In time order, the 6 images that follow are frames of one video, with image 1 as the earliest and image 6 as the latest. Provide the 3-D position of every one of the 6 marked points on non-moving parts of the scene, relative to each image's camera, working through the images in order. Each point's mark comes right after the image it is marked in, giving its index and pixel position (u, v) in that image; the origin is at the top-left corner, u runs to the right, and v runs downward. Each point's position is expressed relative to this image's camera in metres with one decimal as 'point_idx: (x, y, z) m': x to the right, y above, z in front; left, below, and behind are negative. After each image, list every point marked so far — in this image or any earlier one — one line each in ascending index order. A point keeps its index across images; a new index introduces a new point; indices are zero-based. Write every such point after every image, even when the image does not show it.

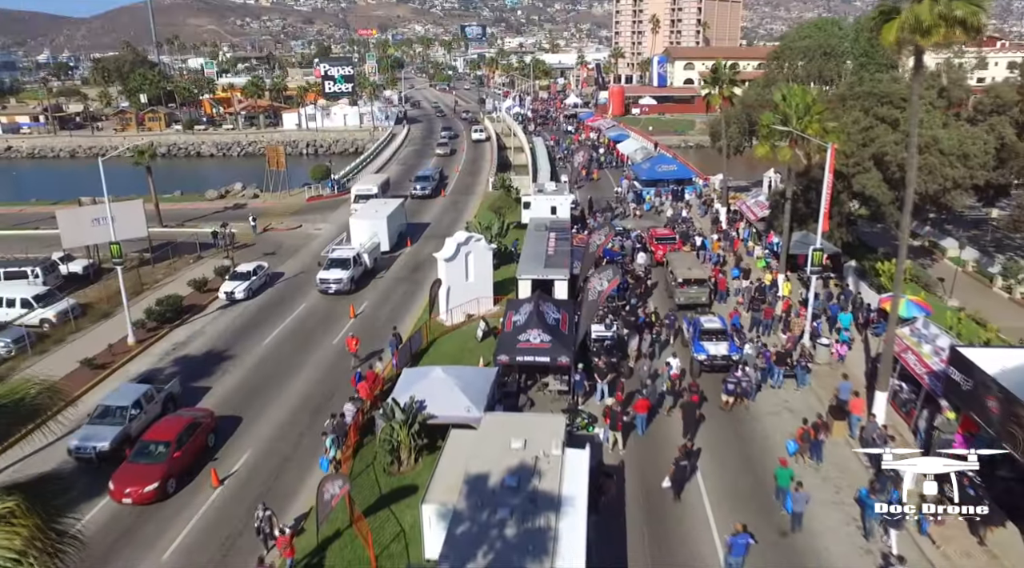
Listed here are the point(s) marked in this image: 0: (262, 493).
0: (-5.9, -5.0, +18.7) m
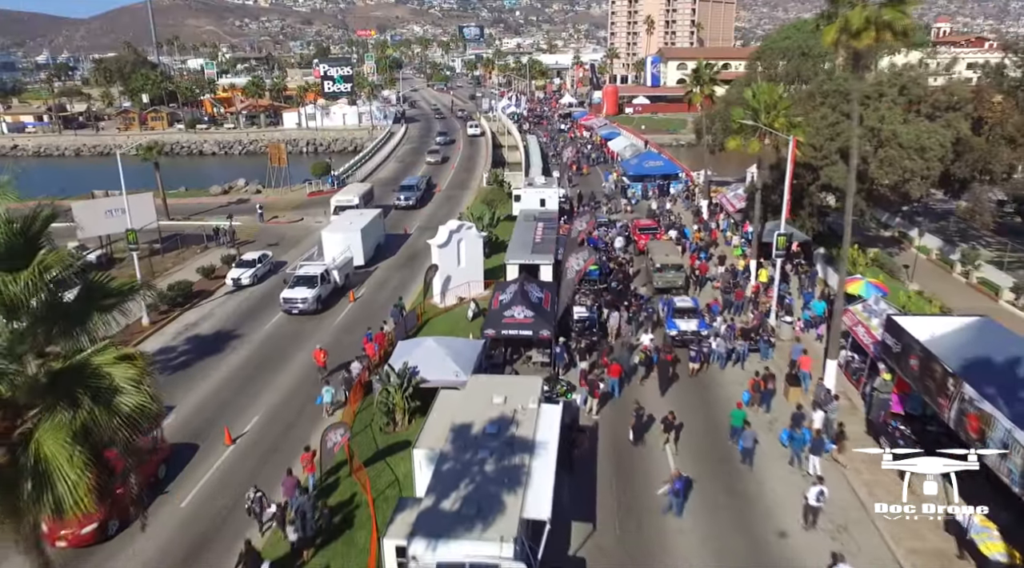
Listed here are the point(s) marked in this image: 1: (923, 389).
0: (-6.4, -4.4, +20.8) m
1: (+9.5, -2.4, +18.1) m
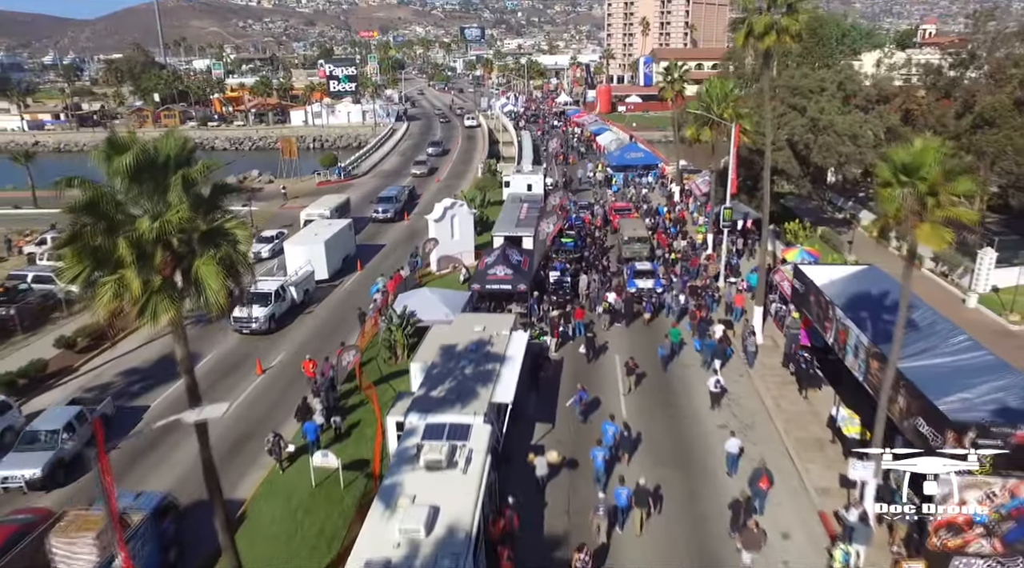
0: (-7.0, -3.0, +25.4) m
1: (+8.8, -1.0, +22.7) m
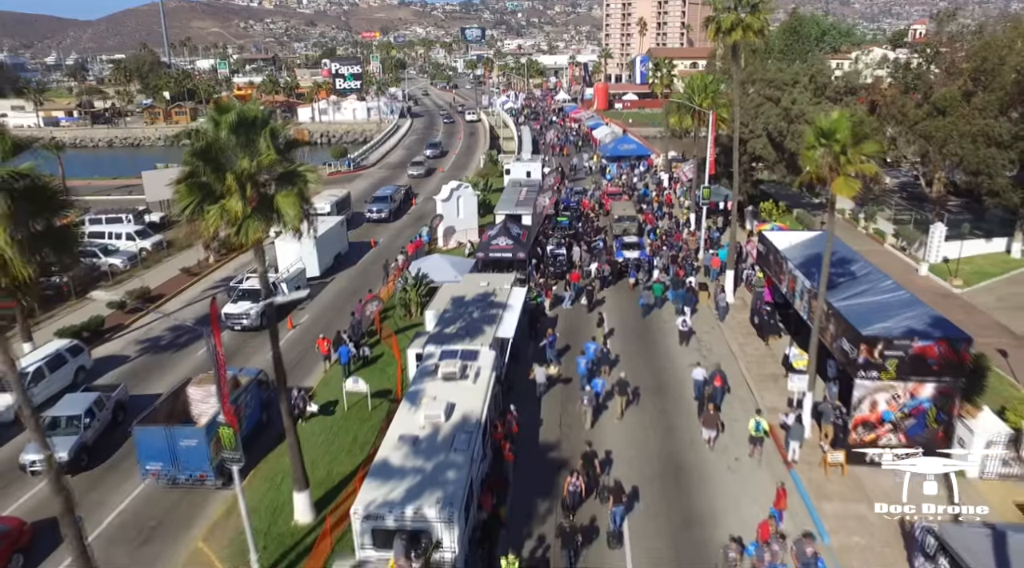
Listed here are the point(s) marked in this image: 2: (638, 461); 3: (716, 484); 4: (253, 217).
0: (-7.0, -1.7, +29.0) m
1: (+8.8, +0.3, +26.3) m
2: (+3.1, -4.3, +19.4) m
3: (+4.8, -4.7, +18.4) m
4: (-4.6, +1.2, +14.1) m
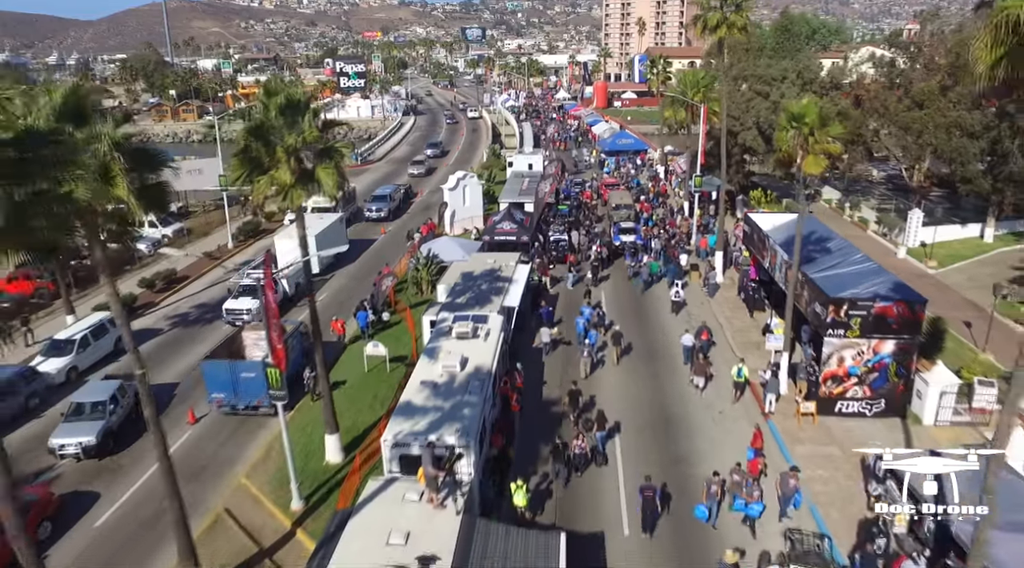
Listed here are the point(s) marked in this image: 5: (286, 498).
0: (-6.8, -0.9, +31.3) m
1: (+9.0, +1.1, +28.6) m
2: (+3.2, -3.5, +21.6) m
3: (+4.9, -3.8, +20.6) m
4: (-4.5, +2.0, +16.3) m
5: (-5.2, -4.9, +18.2) m
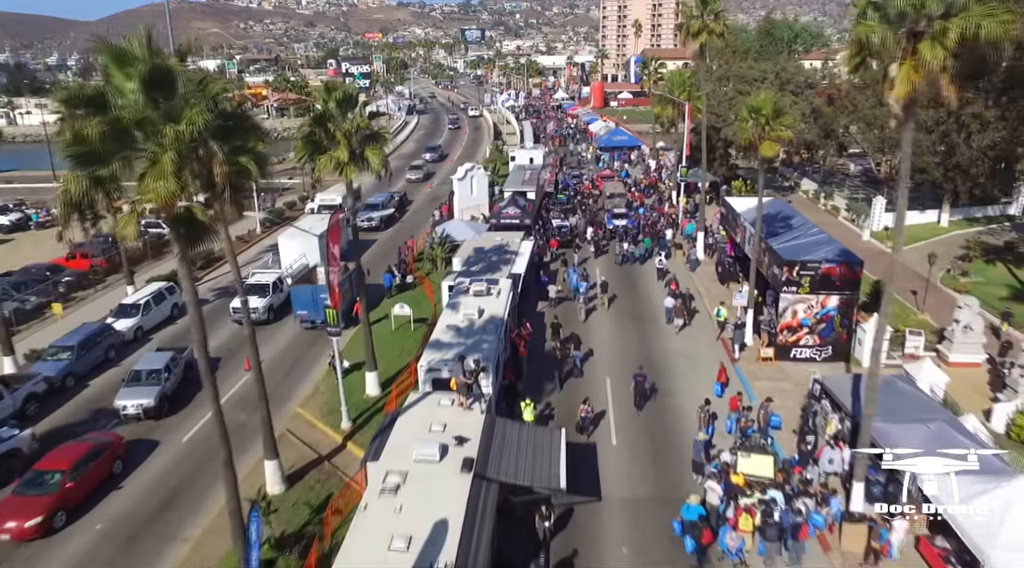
0: (-6.6, +0.2, +35.3) m
1: (+9.2, +2.1, +32.7) m
2: (+3.5, -2.5, +25.7) m
3: (+5.2, -2.8, +24.7) m
4: (-4.2, +3.1, +20.4) m
5: (-4.9, -3.8, +22.3) m
